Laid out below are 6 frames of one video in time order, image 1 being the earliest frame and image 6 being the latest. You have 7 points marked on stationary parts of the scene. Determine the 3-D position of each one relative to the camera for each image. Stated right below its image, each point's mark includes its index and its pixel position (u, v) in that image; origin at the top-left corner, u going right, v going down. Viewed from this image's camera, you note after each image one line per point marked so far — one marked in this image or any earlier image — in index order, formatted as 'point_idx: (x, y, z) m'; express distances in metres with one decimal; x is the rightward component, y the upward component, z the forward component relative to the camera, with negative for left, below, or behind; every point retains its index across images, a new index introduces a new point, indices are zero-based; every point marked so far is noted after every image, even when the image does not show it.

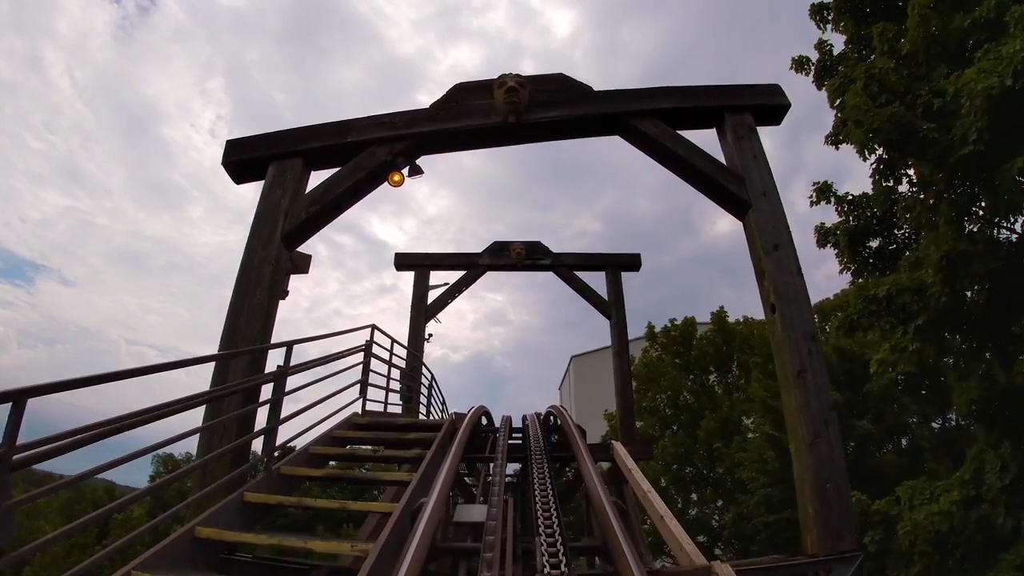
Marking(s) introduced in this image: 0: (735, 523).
0: (+5.6, -5.9, +16.6) m
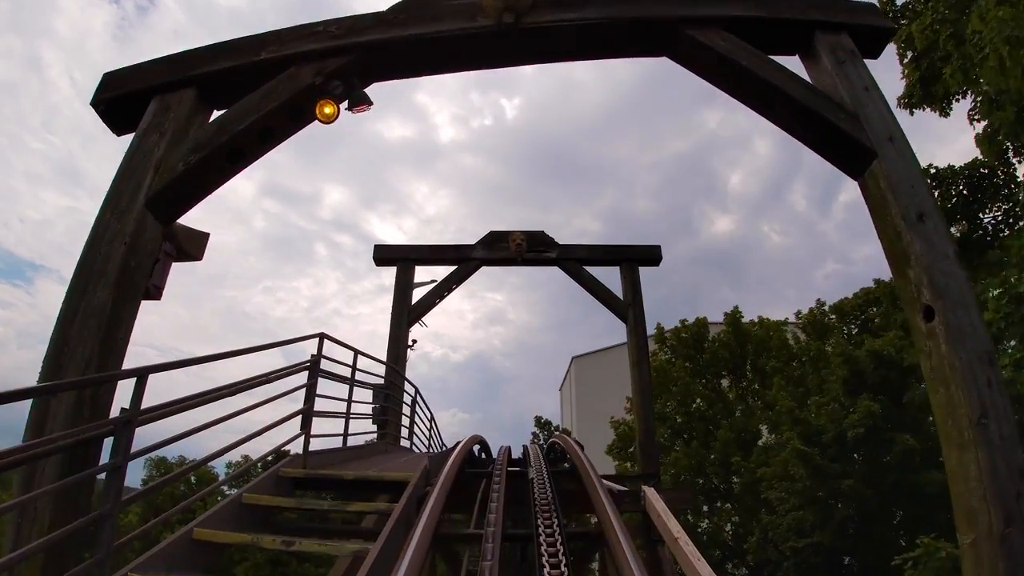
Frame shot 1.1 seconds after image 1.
0: (+5.6, -5.8, +15.0) m
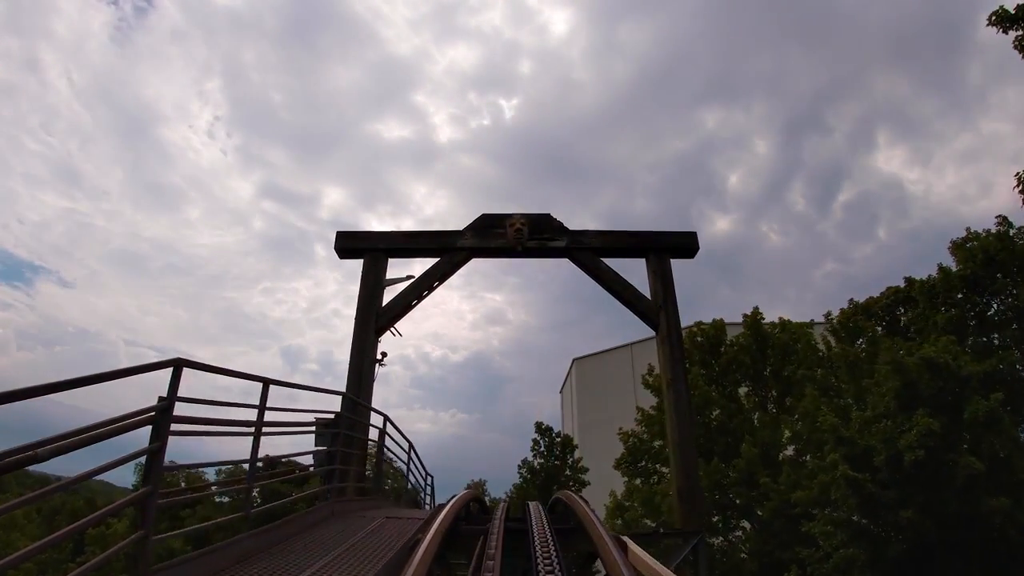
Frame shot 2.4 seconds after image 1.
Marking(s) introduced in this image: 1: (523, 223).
0: (+5.6, -5.8, +13.0) m
1: (+0.1, +0.7, +7.2) m
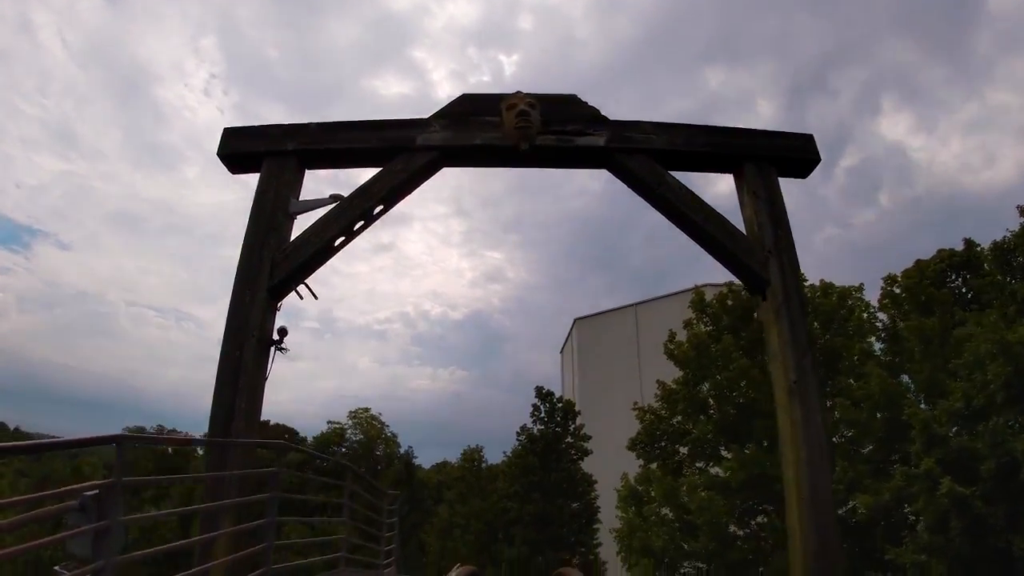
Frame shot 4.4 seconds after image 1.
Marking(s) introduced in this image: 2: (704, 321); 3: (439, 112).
0: (+5.5, -5.0, +10.4) m
1: (+0.1, +1.2, +4.2) m
2: (+5.1, -0.9, +17.4) m
3: (-0.5, +1.1, +4.4) m
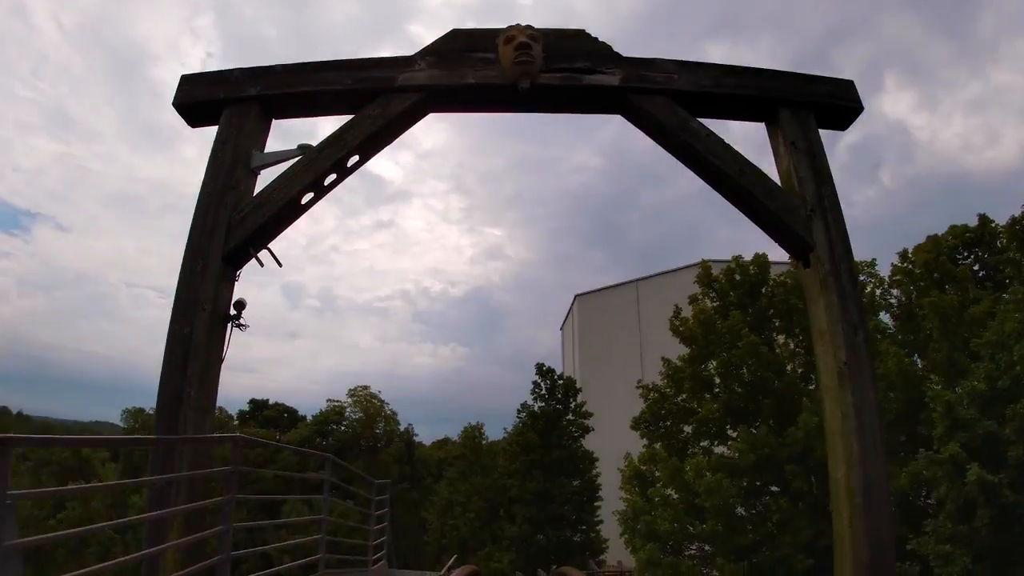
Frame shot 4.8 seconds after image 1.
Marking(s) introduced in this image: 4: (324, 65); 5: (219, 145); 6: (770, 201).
0: (+5.5, -4.6, +10.0) m
1: (+0.1, +1.3, +3.6) m
2: (+5.1, -0.2, +16.9) m
3: (-0.5, +1.3, +3.8) m
4: (-1.1, +1.3, +3.8) m
5: (-1.7, +0.8, +3.9) m
6: (+1.3, +0.5, +3.6) m
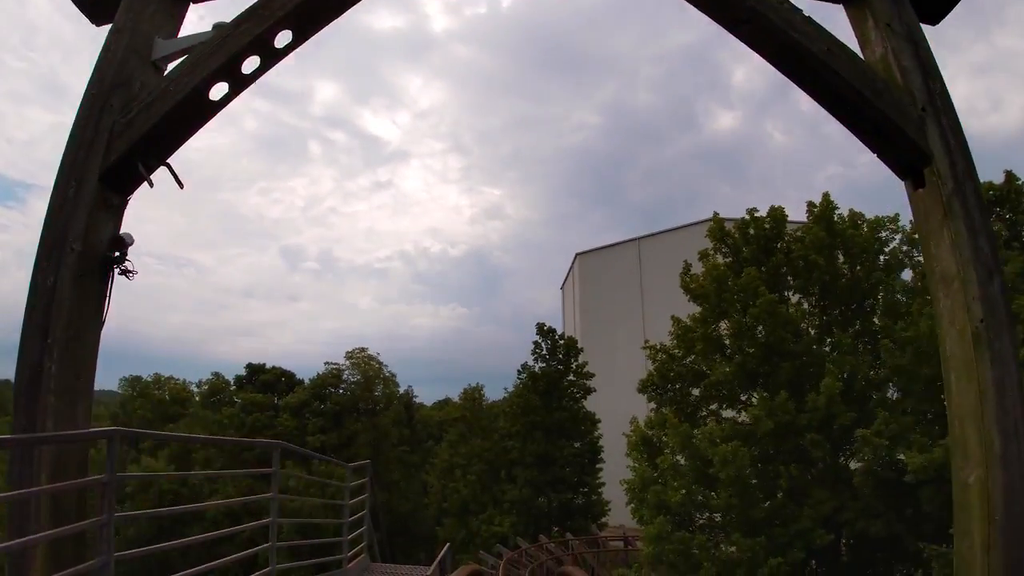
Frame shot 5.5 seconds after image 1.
0: (+5.6, -4.0, +9.3) m
1: (+0.1, +1.6, +2.6) m
2: (+5.1, +0.8, +15.9) m
3: (-0.5, +1.6, +2.7) m
4: (-1.1, +1.5, +2.8) m
5: (-1.7, +1.0, +2.9) m
6: (+1.3, +0.7, +2.6) m
